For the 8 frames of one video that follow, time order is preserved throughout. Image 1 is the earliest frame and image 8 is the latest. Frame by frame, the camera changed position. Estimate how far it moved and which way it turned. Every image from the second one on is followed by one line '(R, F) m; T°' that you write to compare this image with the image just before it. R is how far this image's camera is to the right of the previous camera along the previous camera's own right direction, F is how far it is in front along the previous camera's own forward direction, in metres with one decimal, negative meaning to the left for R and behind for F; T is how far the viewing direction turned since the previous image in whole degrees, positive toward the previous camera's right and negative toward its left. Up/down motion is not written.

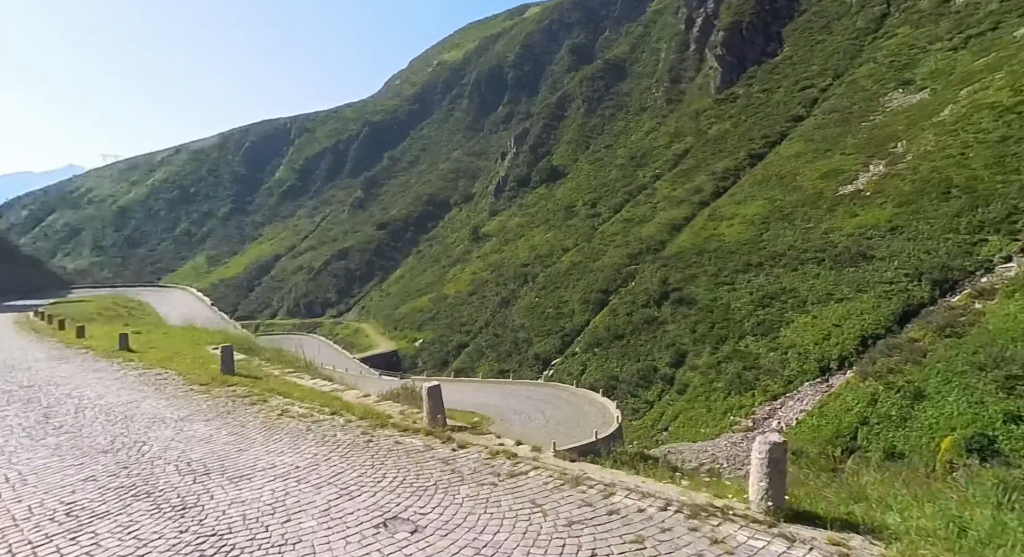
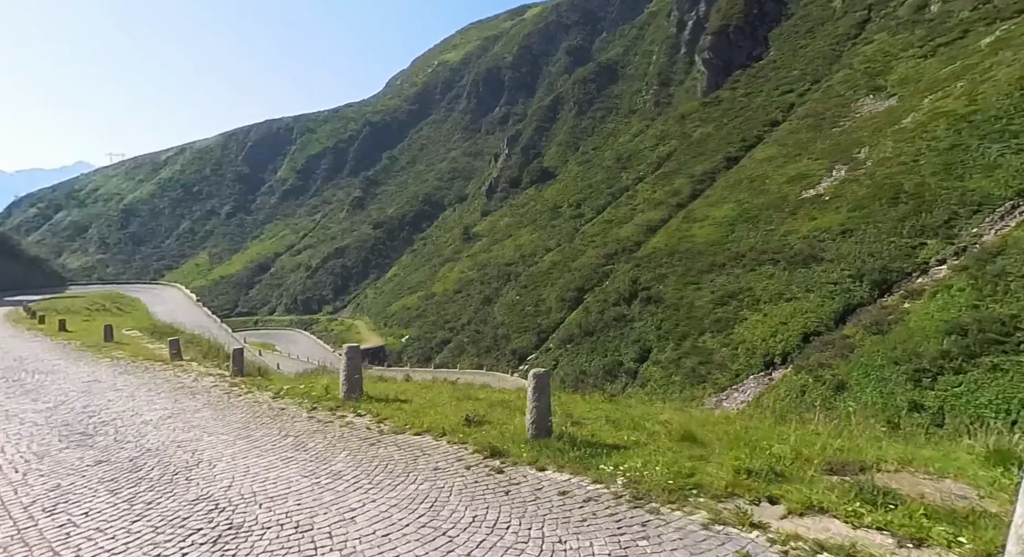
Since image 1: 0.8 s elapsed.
(+1.9, -2.2) m; 0°
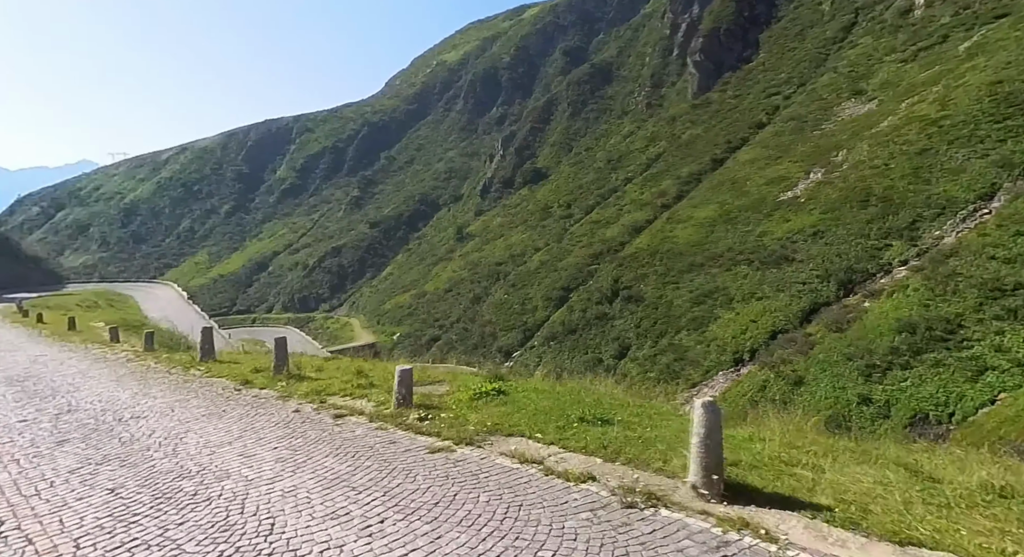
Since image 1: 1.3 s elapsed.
(+1.1, -1.3) m; 0°
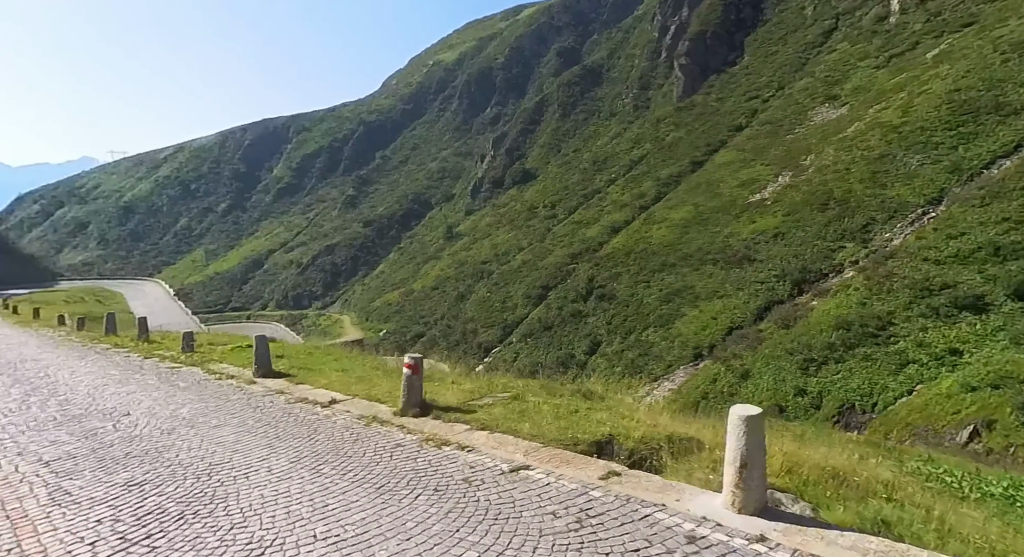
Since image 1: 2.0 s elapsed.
(+1.6, -1.8) m; 0°
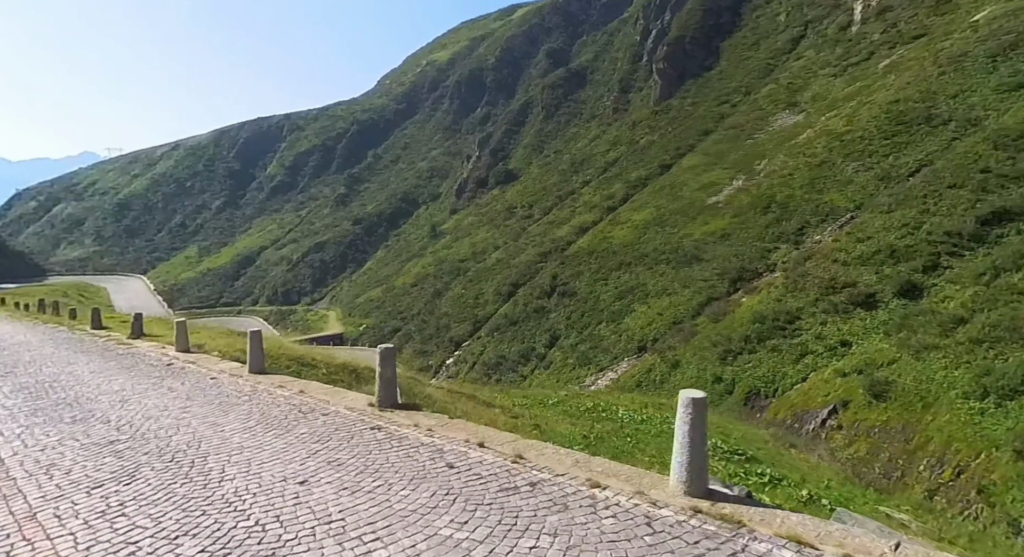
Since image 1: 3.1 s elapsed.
(+2.3, -2.8) m; 0°
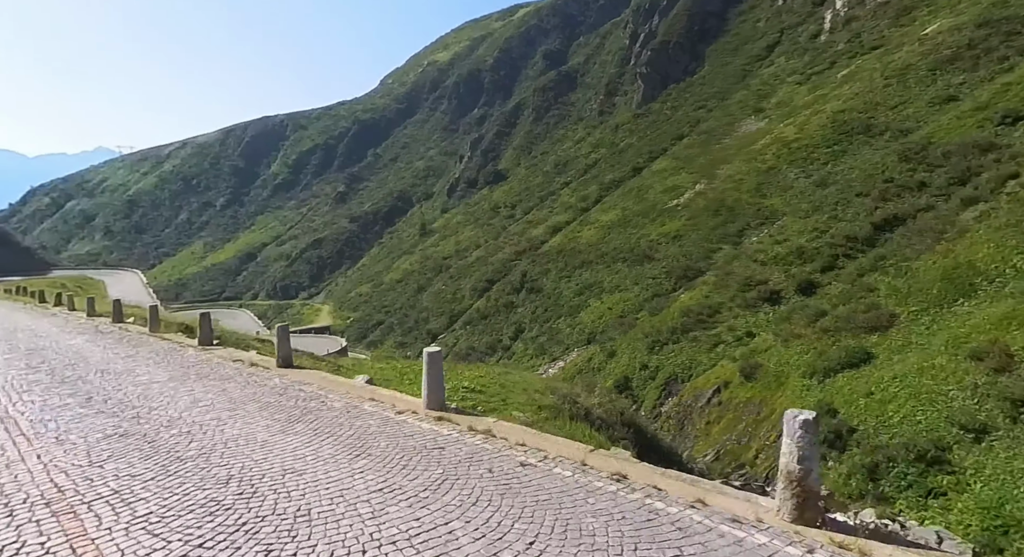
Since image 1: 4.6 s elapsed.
(+2.8, -3.6) m; -1°
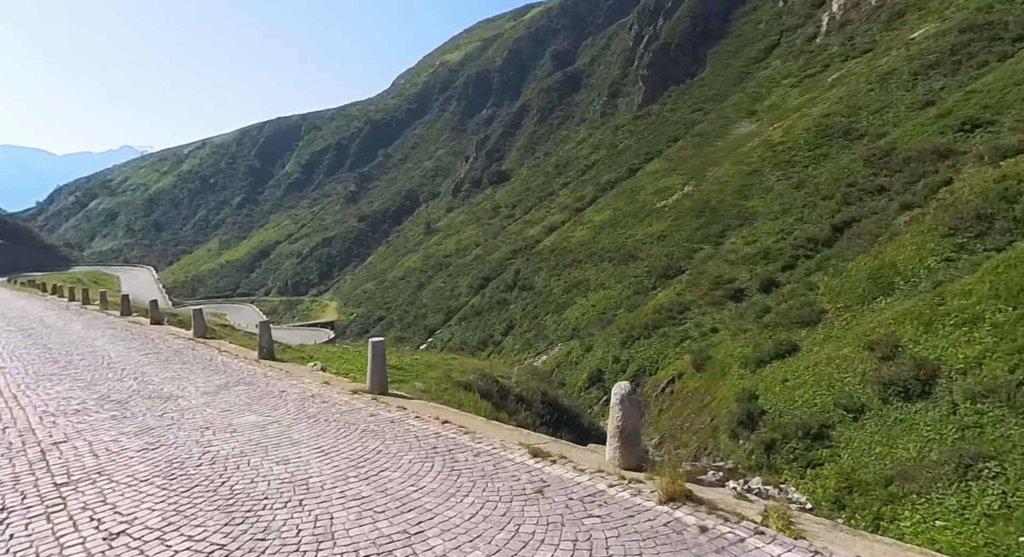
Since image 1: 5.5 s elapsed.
(+1.7, -2.1) m; -1°
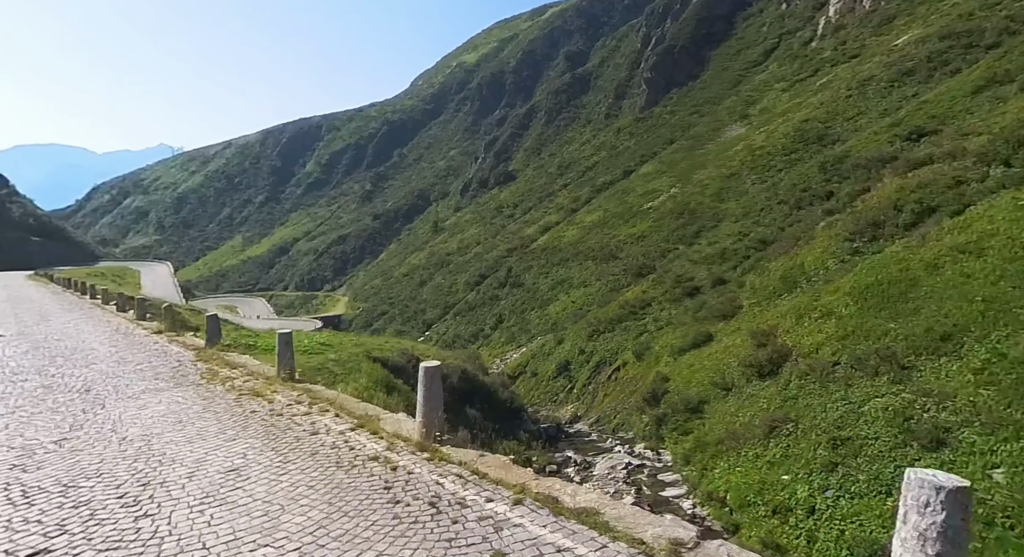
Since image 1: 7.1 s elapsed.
(+2.6, -3.1) m; -2°
